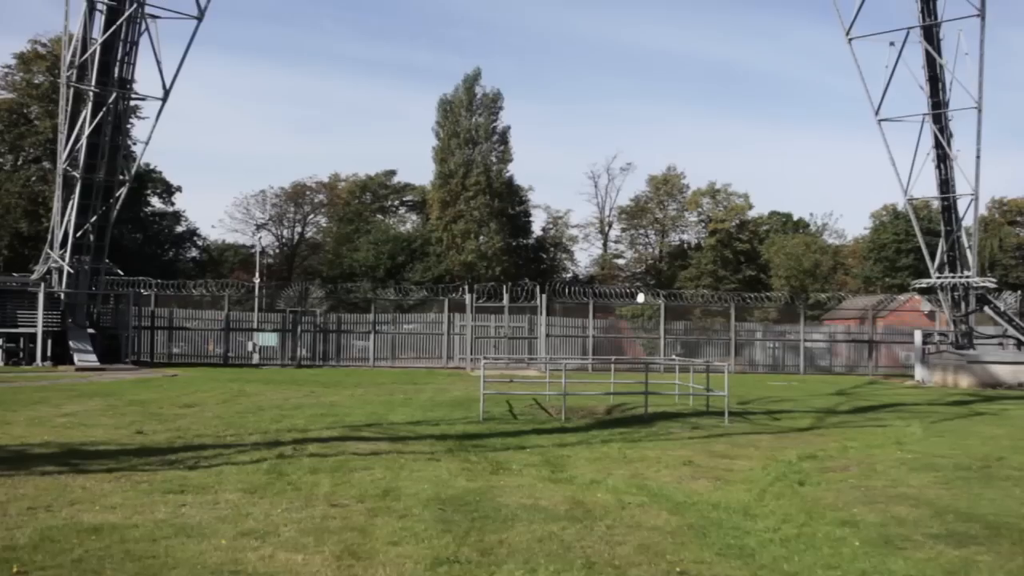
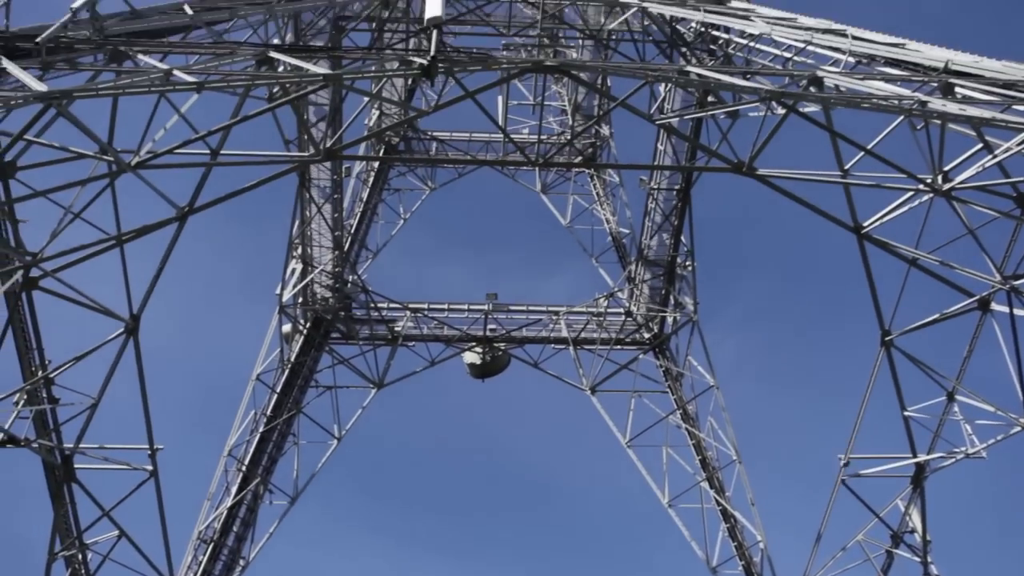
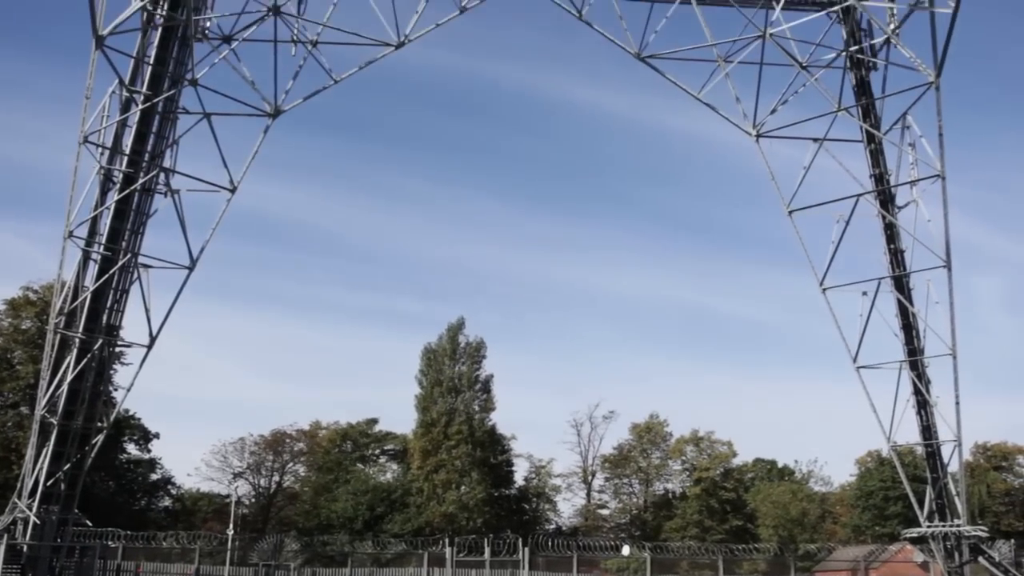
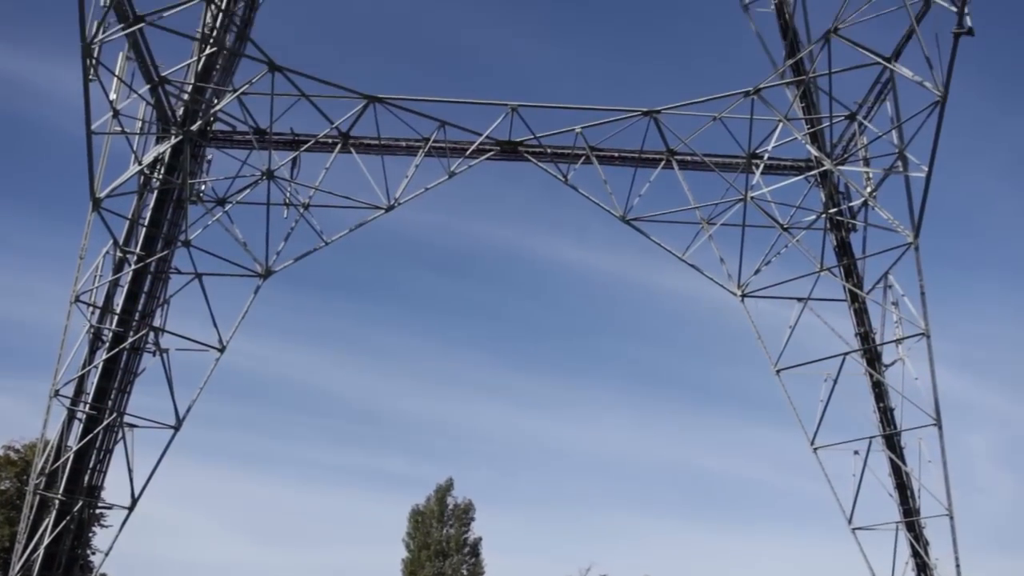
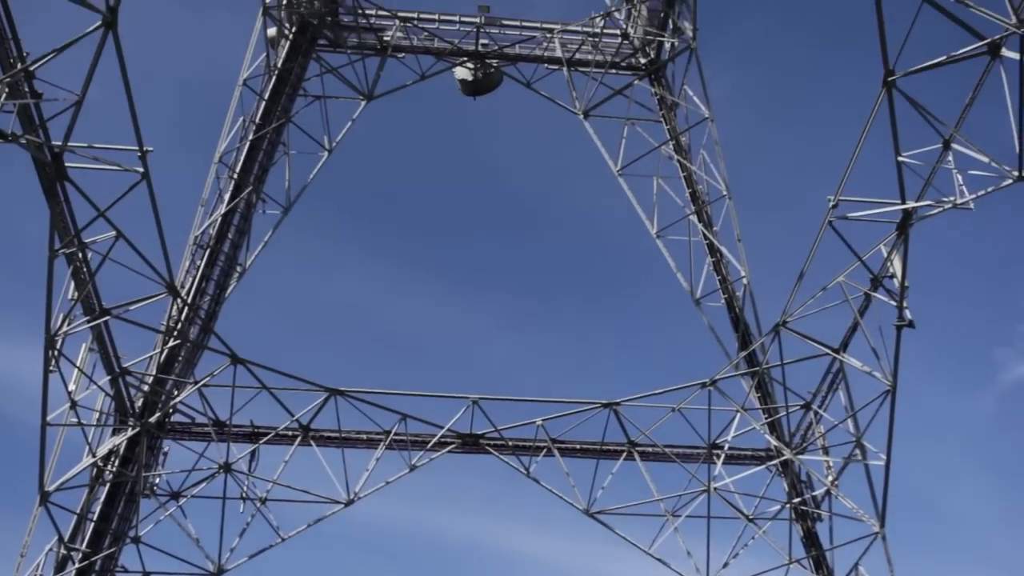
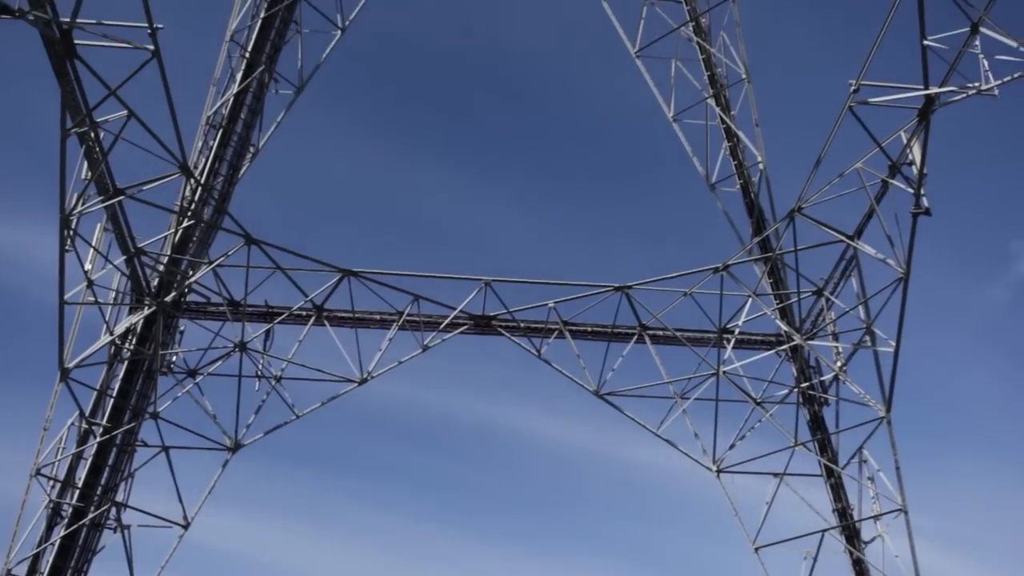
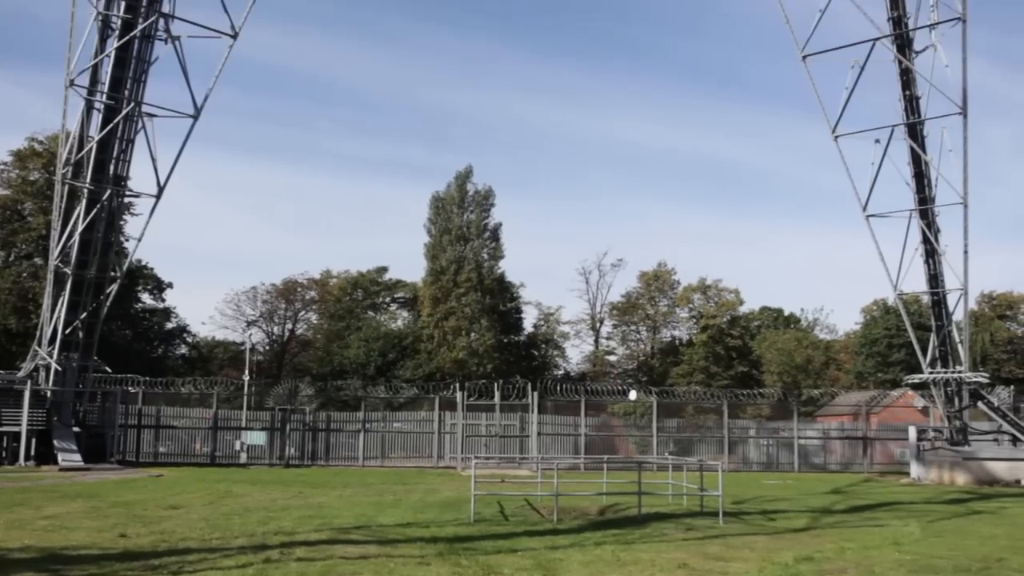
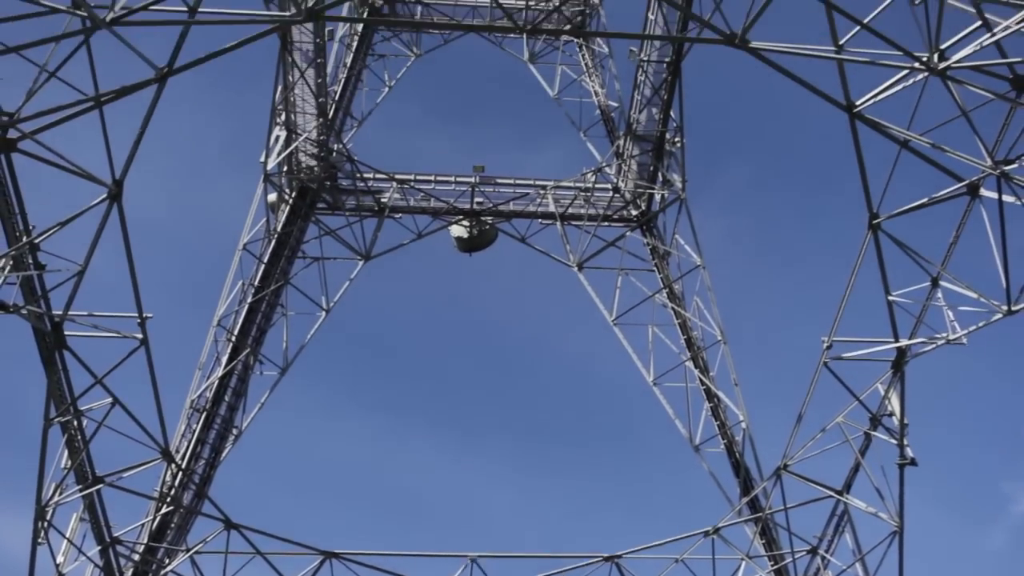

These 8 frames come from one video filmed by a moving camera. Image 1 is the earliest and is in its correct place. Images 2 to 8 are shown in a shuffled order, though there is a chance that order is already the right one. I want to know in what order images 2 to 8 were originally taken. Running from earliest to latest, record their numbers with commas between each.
7, 3, 4, 6, 5, 8, 2
